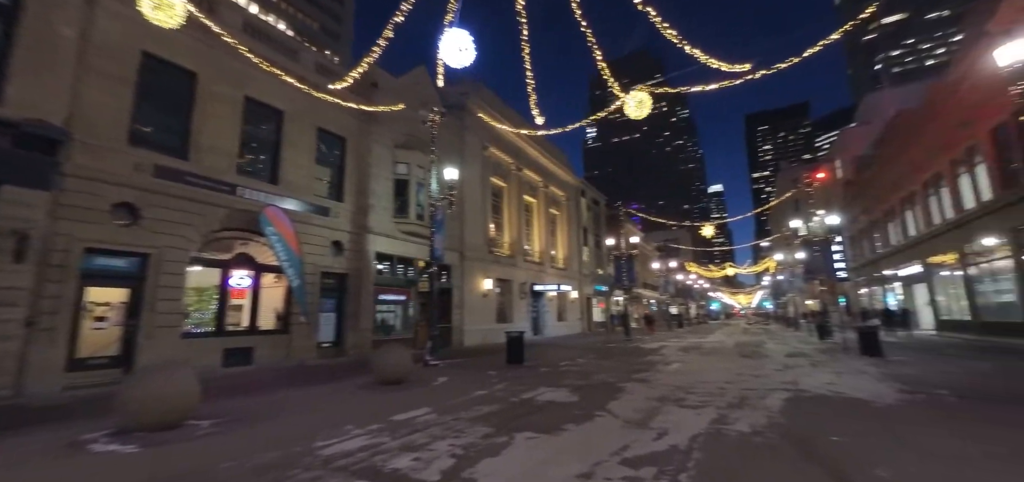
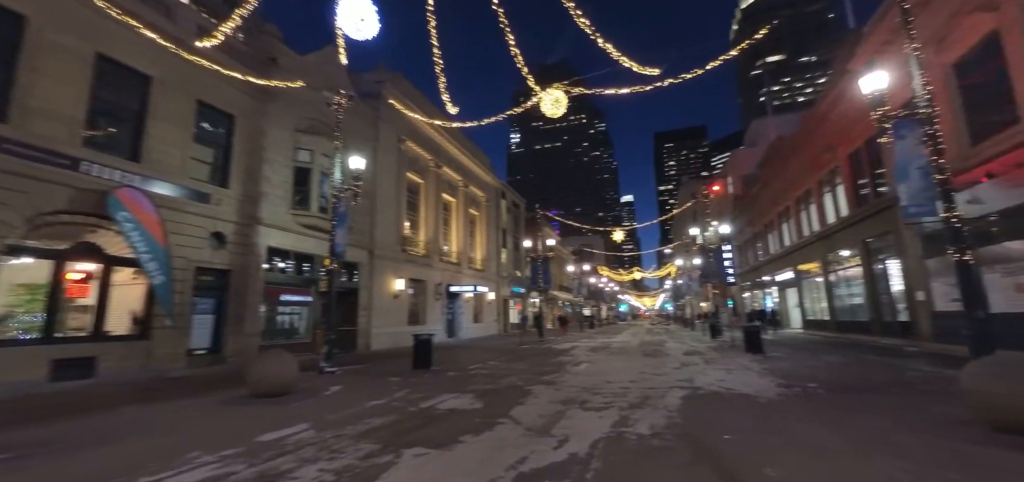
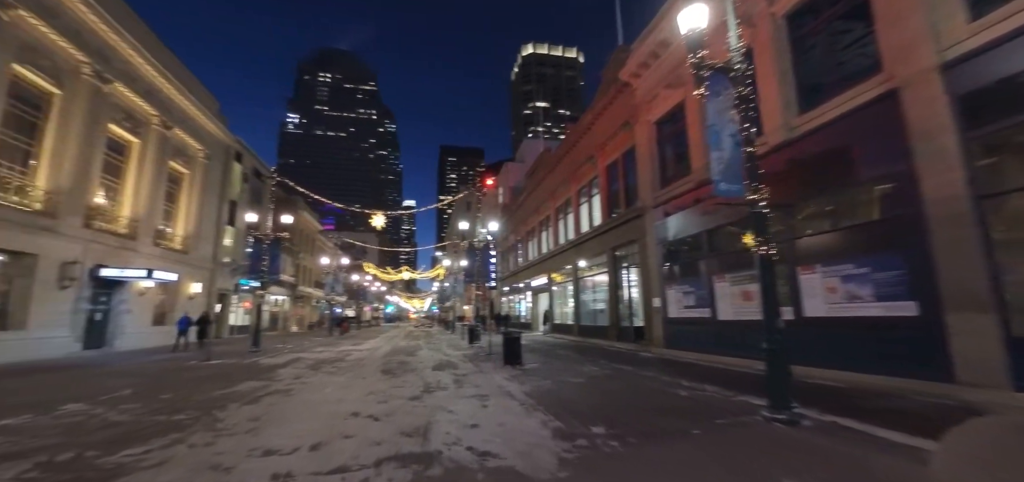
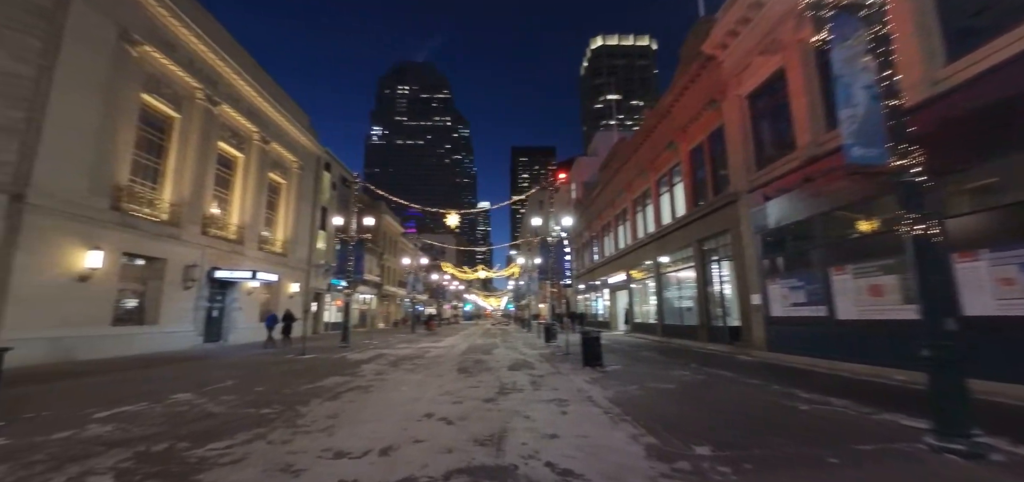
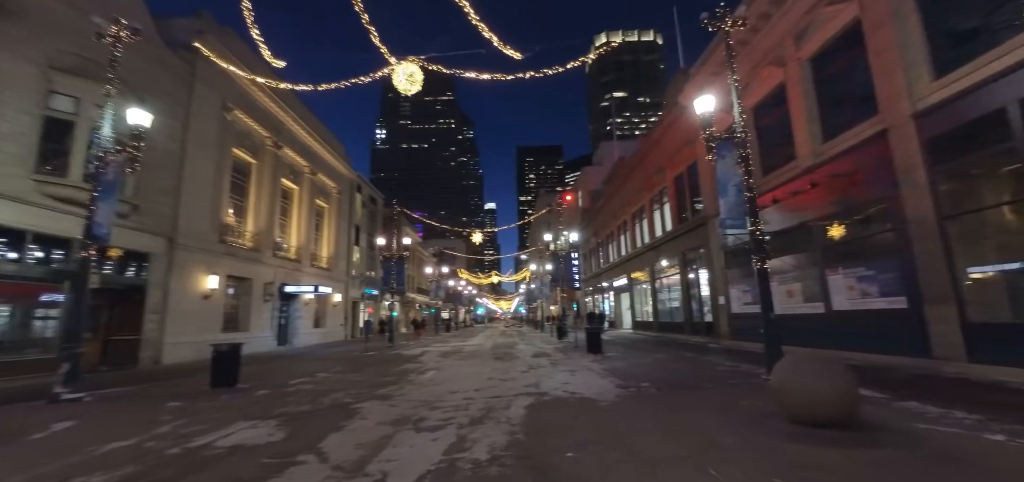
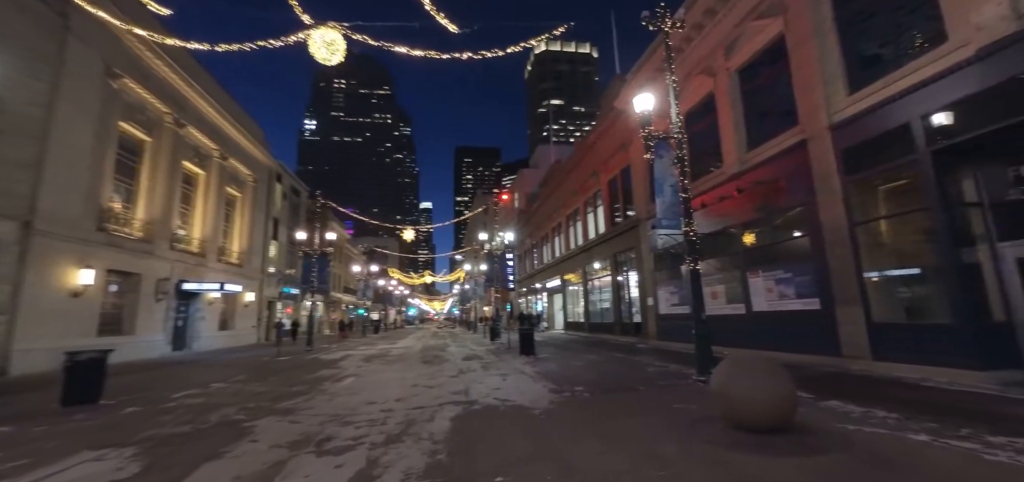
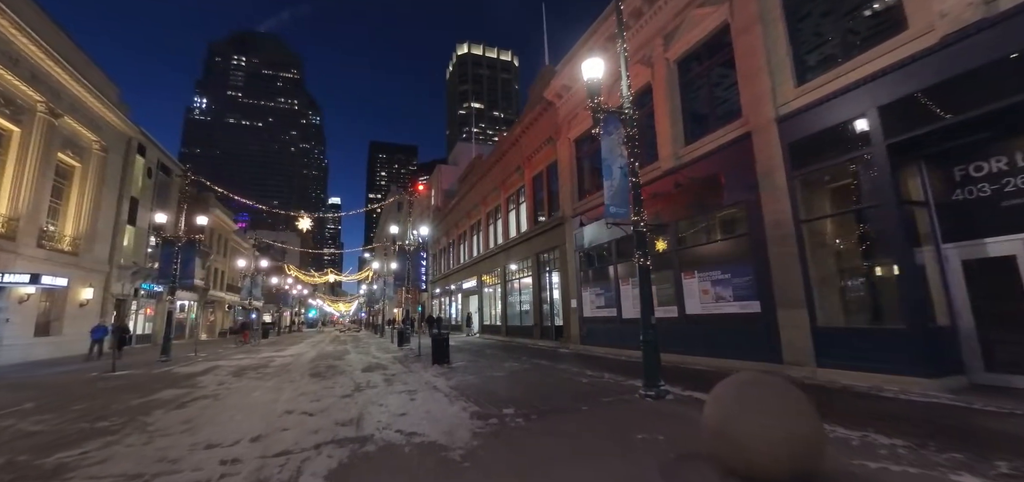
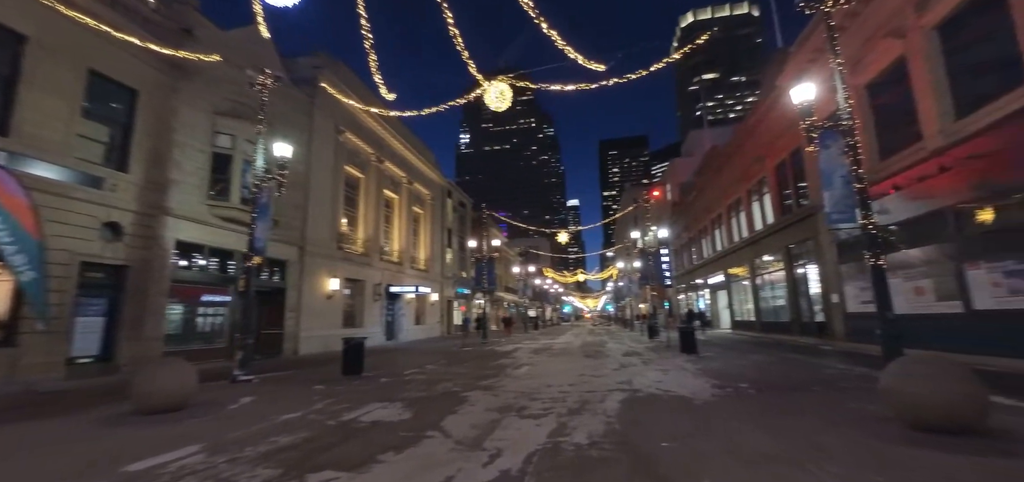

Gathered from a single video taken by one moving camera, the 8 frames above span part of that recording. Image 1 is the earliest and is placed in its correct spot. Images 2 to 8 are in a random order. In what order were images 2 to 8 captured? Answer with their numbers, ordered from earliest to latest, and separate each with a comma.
2, 8, 5, 6, 7, 3, 4
